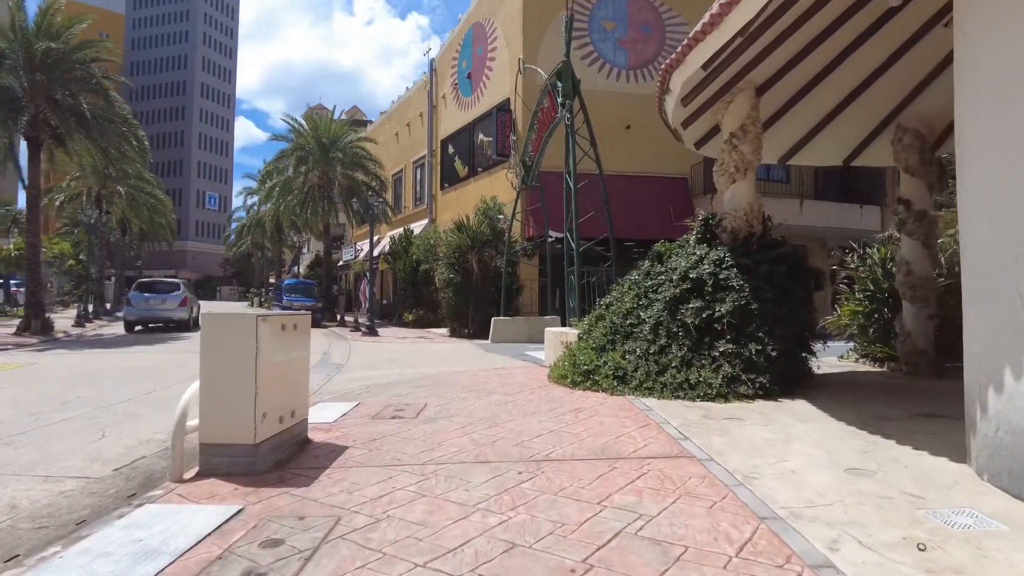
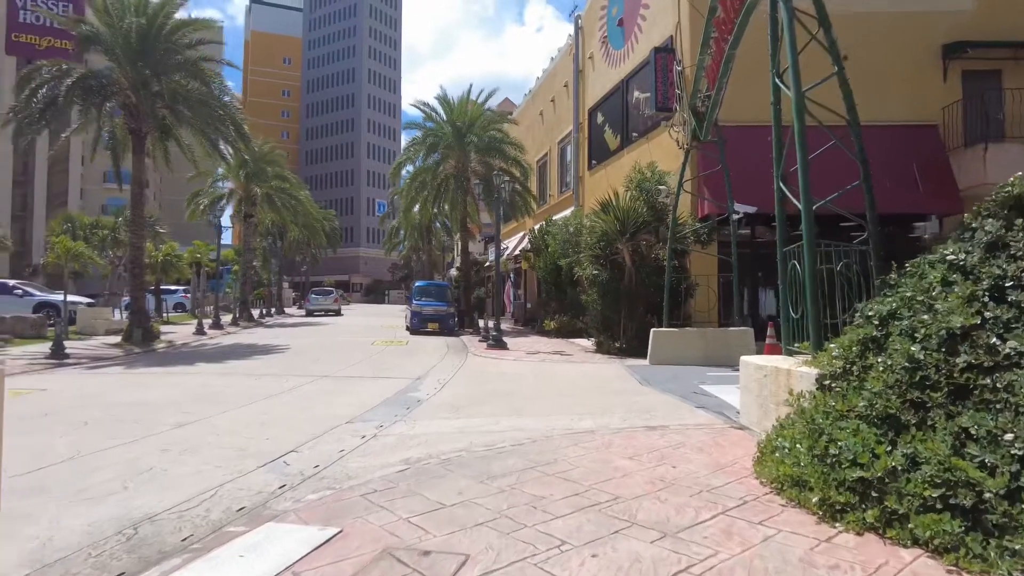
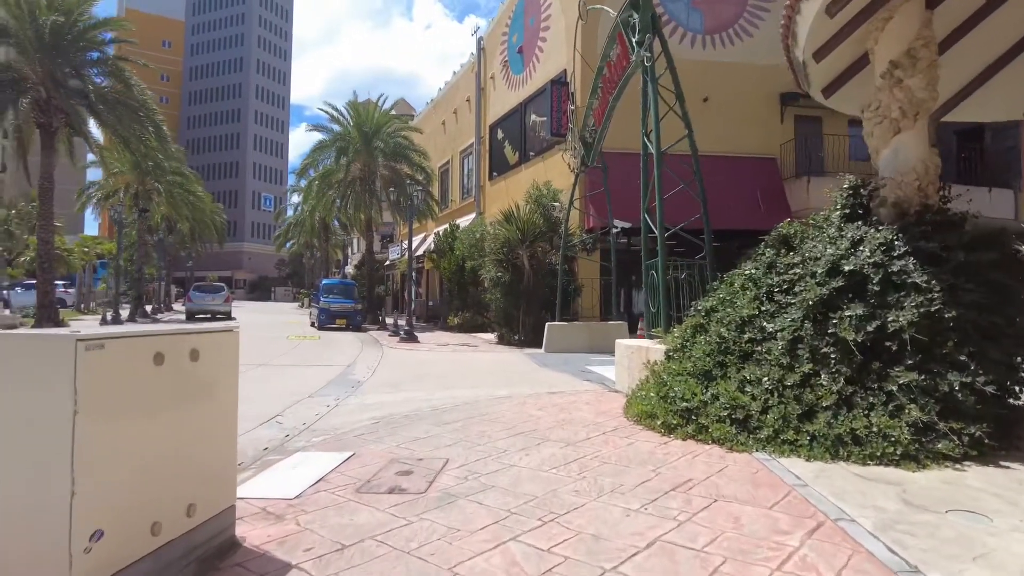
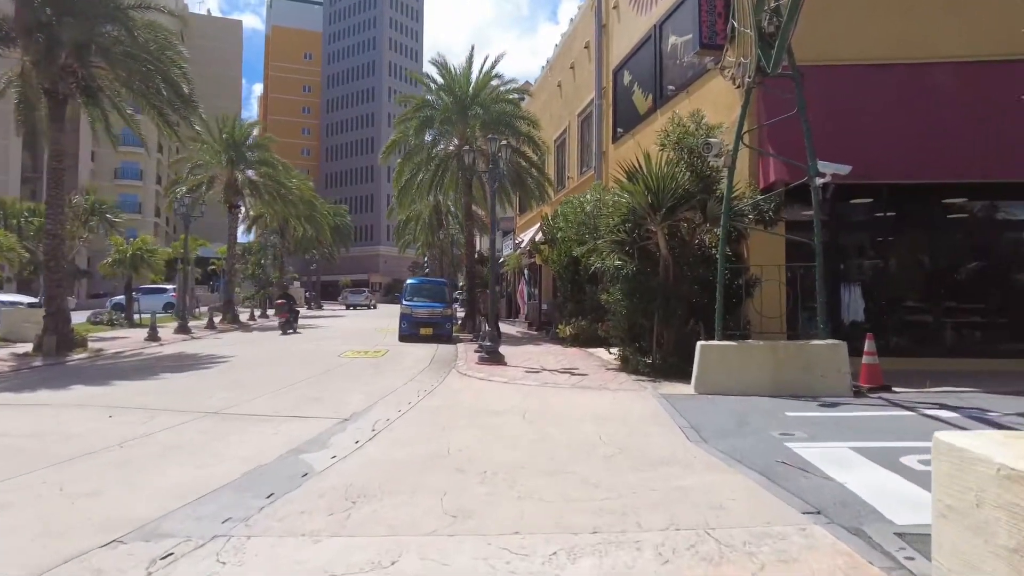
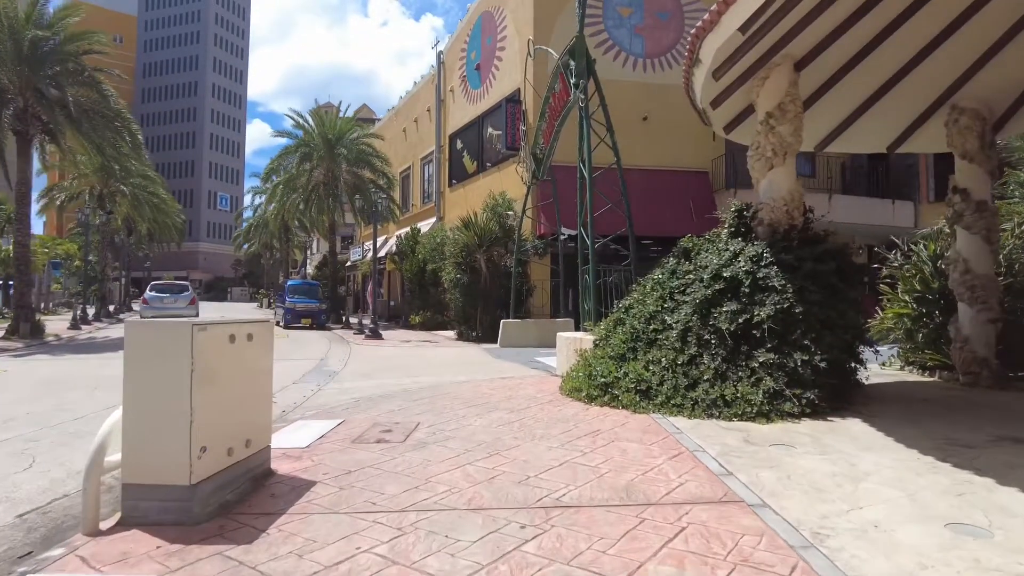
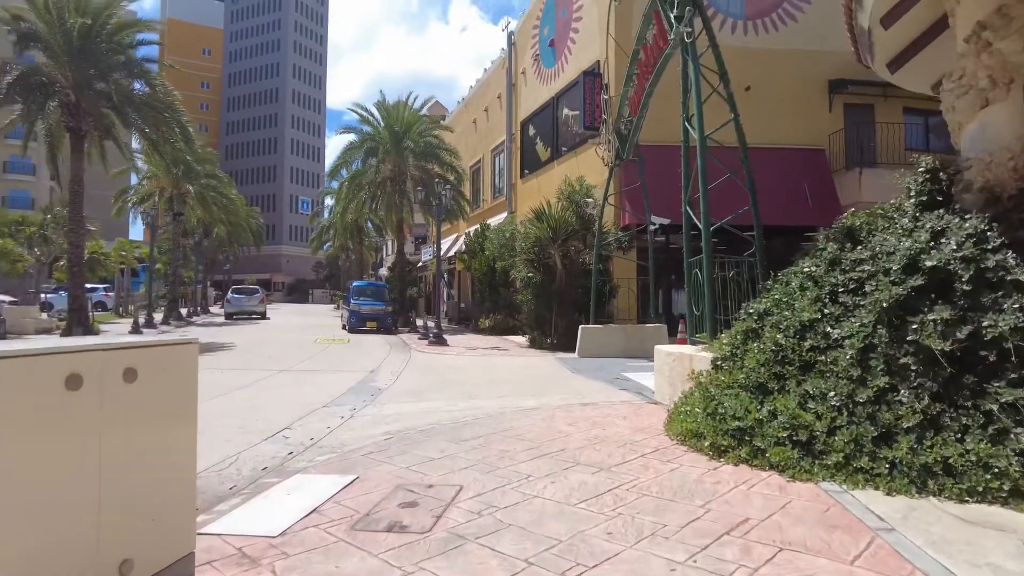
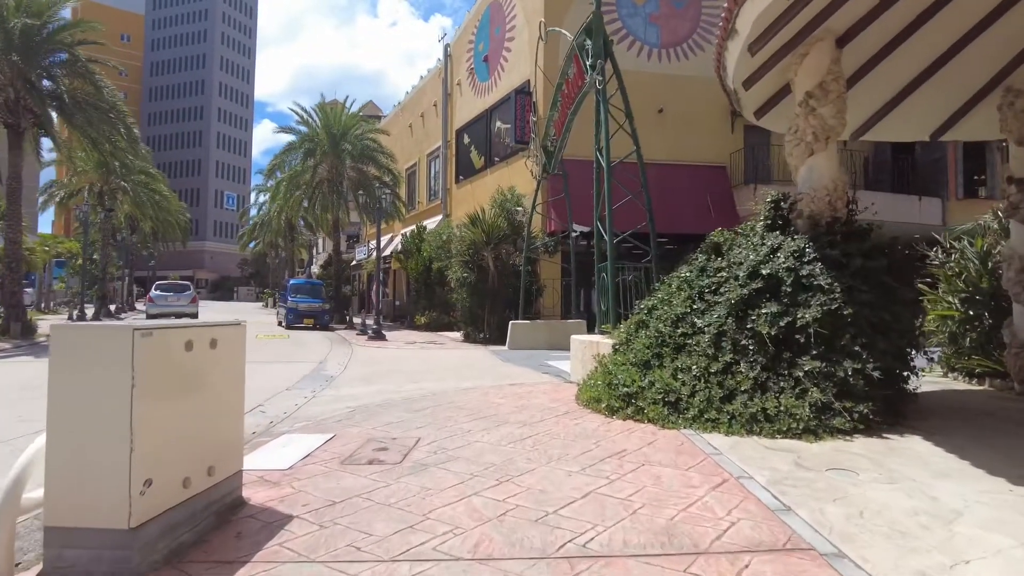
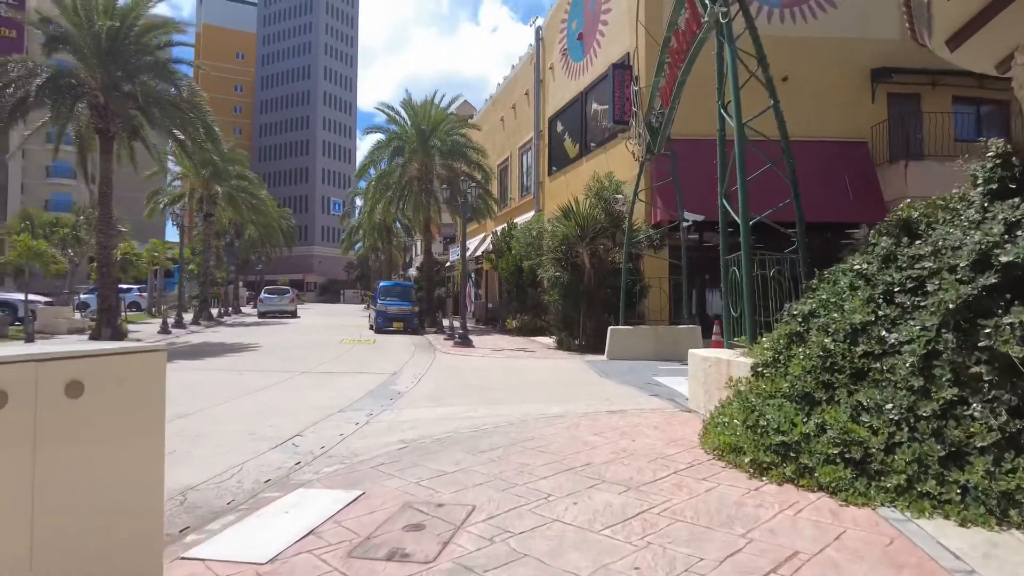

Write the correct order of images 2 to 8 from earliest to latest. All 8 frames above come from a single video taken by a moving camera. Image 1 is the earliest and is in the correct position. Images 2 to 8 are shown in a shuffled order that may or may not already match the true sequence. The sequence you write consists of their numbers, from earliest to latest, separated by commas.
5, 7, 3, 6, 8, 2, 4
